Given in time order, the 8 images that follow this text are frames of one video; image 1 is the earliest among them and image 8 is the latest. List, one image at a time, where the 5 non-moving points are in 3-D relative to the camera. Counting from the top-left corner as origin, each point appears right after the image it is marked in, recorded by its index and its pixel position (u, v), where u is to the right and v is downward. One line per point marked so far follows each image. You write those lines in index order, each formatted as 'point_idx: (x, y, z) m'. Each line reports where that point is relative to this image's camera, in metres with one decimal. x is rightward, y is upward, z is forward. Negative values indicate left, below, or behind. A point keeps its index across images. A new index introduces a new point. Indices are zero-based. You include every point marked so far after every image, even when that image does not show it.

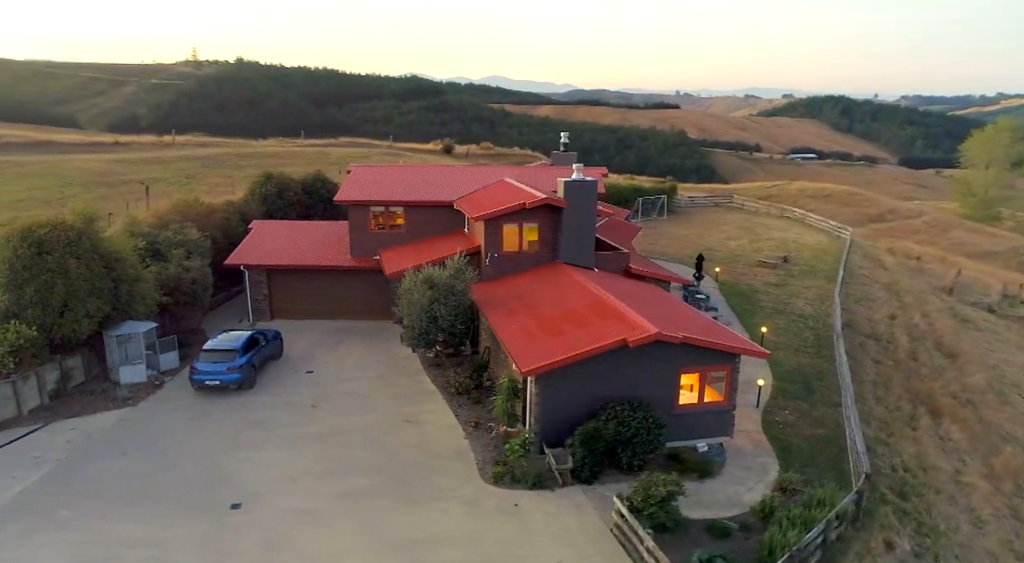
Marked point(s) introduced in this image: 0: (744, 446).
0: (+6.2, -4.6, +19.4) m
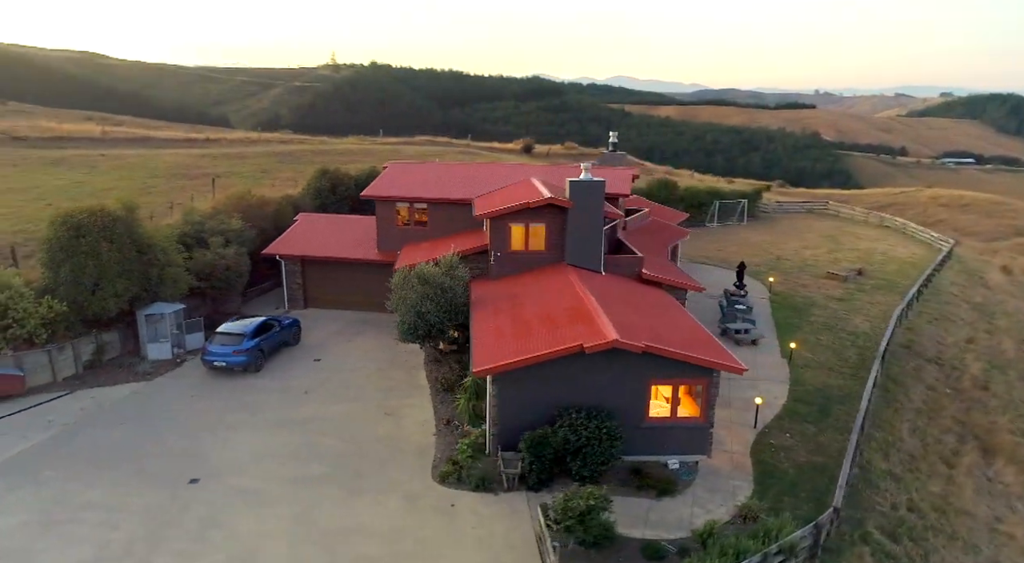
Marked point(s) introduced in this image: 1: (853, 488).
0: (+5.2, -4.8, +18.3) m
1: (+8.7, -5.3, +18.0) m
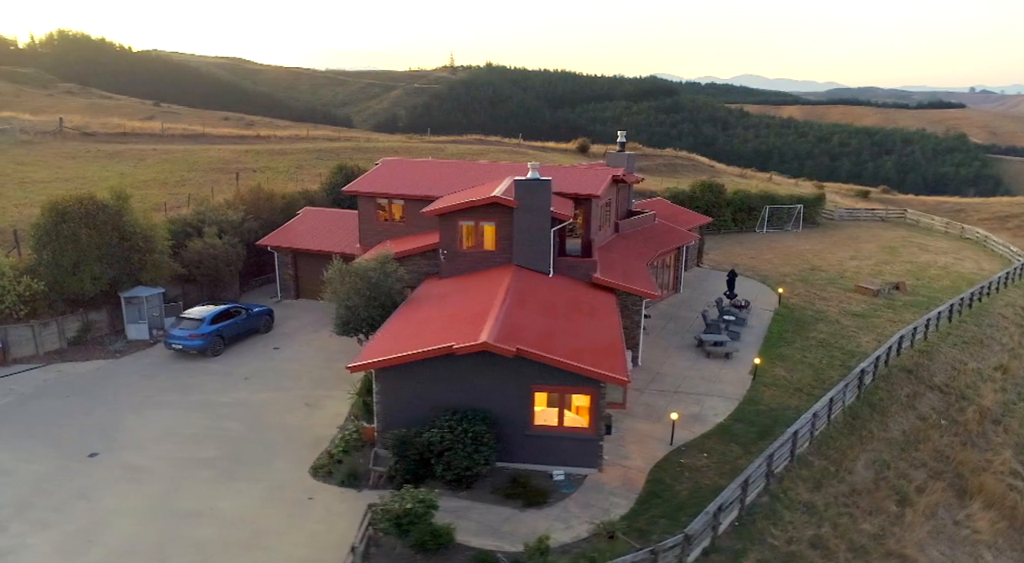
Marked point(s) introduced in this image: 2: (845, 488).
0: (+2.2, -4.9, +17.4) m
1: (+5.6, -5.6, +16.6) m
2: (+9.1, -5.6, +19.1) m
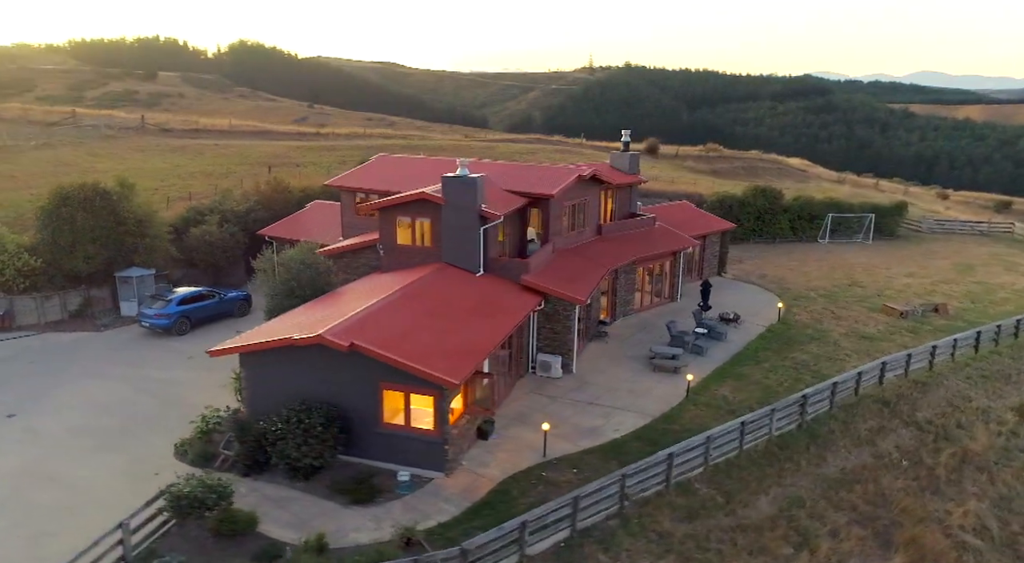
0: (-1.7, -4.9, +16.9) m
1: (+1.4, -5.7, +15.5) m
2: (+5.4, -6.0, +17.3) m
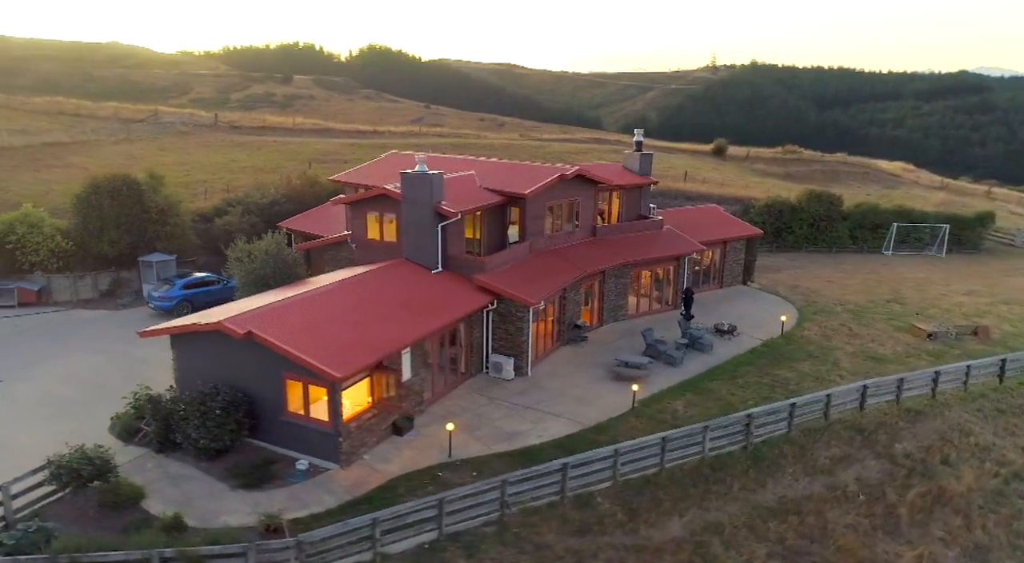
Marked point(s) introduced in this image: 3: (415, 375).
0: (-4.4, -4.8, +17.1) m
1: (-1.6, -5.7, +15.2) m
2: (+2.6, -6.1, +16.4) m
3: (-2.7, -2.6, +19.9) m
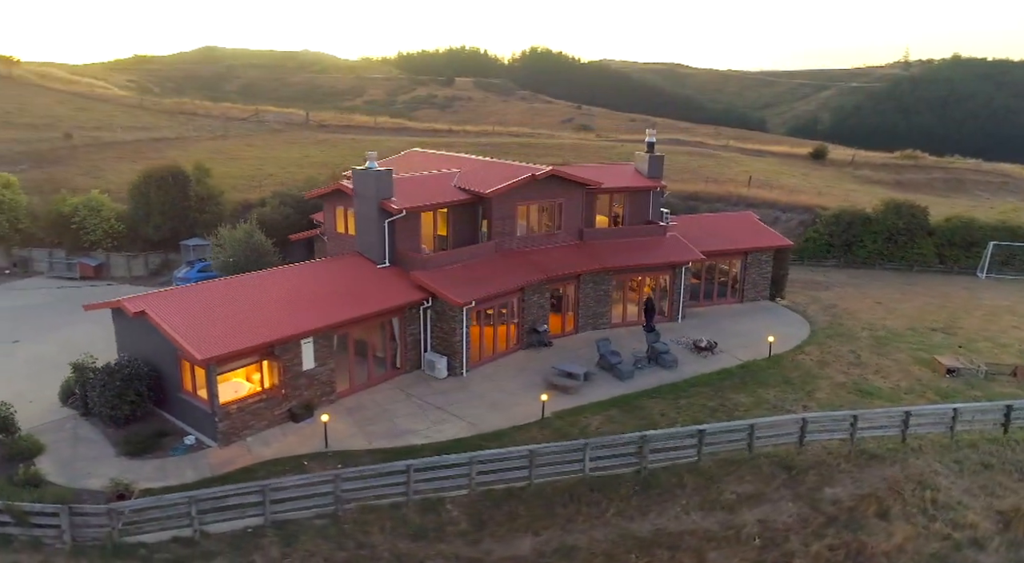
0: (-7.9, -4.4, +18.1) m
1: (-5.6, -5.5, +15.6) m
2: (-1.3, -6.2, +15.9) m
3: (-5.5, -2.4, +20.4) m
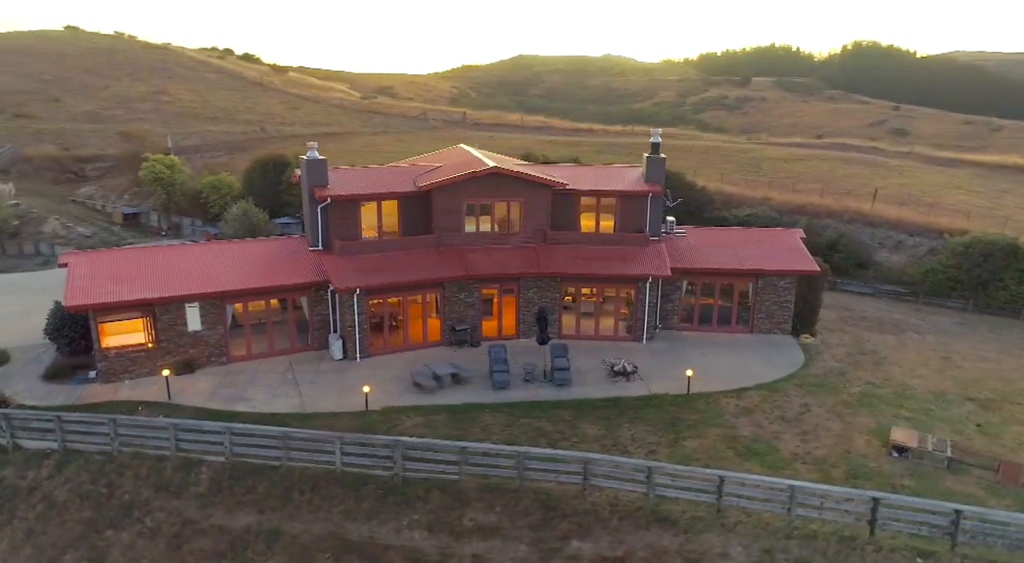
0: (-13.2, -3.3, +22.0) m
1: (-12.2, -4.5, +18.8) m
2: (-8.2, -5.6, +17.4) m
3: (-9.9, -1.5, +23.1) m
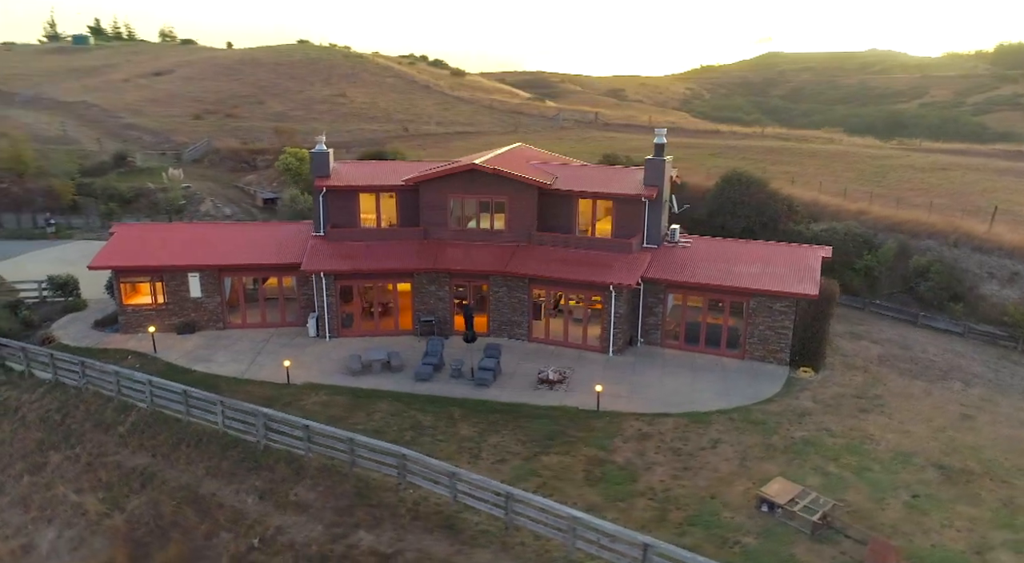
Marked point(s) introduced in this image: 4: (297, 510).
0: (-15.0, -2.1, +26.5) m
1: (-15.2, -3.4, +23.2) m
2: (-12.0, -4.7, +20.6) m
3: (-11.4, -0.6, +26.5) m
4: (-5.1, -5.5, +16.9) m
